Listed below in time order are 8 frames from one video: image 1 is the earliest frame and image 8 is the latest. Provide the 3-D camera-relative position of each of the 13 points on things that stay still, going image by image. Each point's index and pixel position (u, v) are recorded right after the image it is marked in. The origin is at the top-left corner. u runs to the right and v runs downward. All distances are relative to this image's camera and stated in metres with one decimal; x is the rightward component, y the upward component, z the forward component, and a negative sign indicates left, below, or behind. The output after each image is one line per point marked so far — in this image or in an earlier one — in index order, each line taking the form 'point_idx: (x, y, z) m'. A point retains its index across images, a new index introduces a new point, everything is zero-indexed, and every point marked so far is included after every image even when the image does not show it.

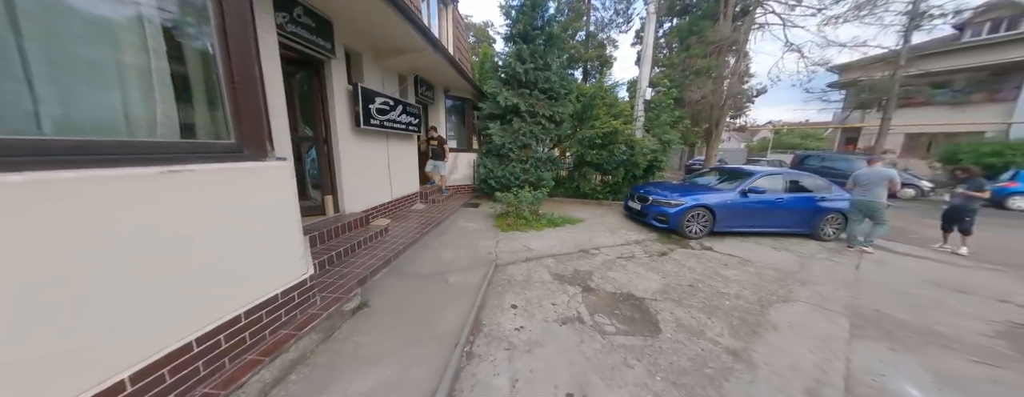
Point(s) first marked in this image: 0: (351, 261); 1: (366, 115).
0: (-2.0, -0.8, +3.3) m
1: (-2.4, +1.4, +4.3) m
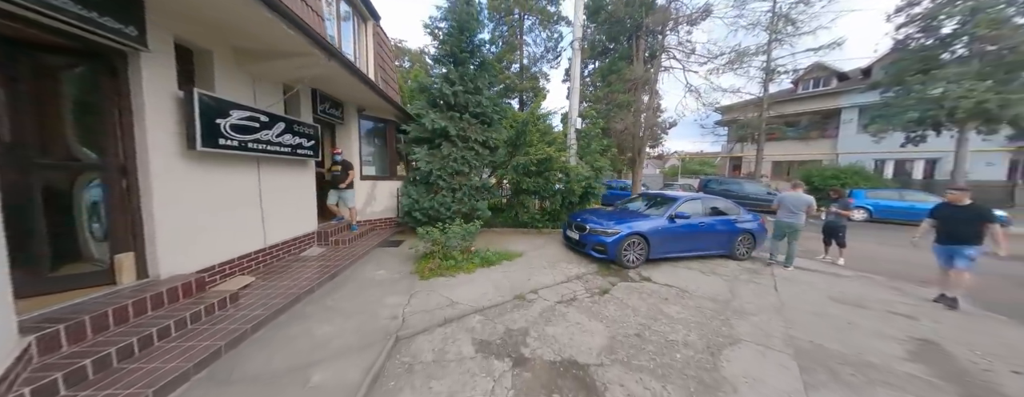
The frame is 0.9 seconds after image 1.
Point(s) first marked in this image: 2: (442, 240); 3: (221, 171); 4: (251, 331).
0: (-2.9, -1.3, +2.0) m
1: (-3.5, +0.8, +3.1) m
2: (-1.2, -0.7, +4.7) m
3: (-3.7, +0.3, +3.3) m
4: (-2.6, -1.3, +2.6) m
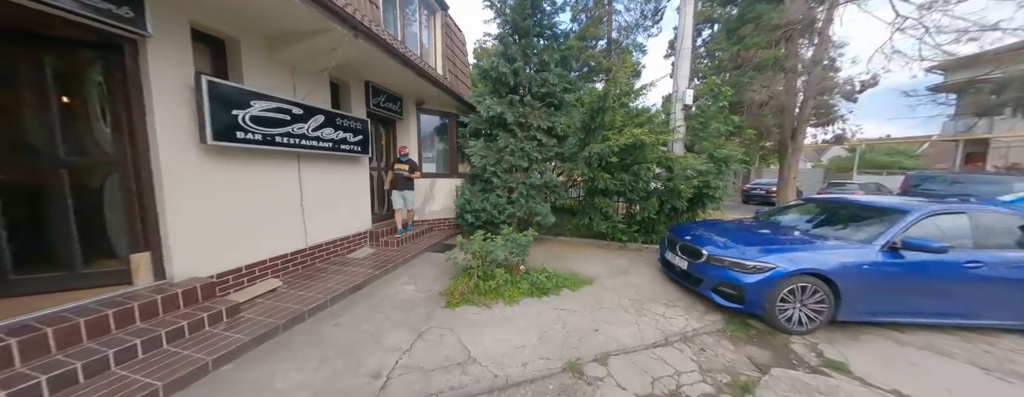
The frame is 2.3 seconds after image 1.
0: (-2.8, -1.3, +1.6) m
1: (-3.0, +0.8, +2.8) m
2: (-0.4, -0.8, +3.6) m
3: (-3.2, +0.4, +3.1) m
4: (-2.4, -1.3, +2.0) m
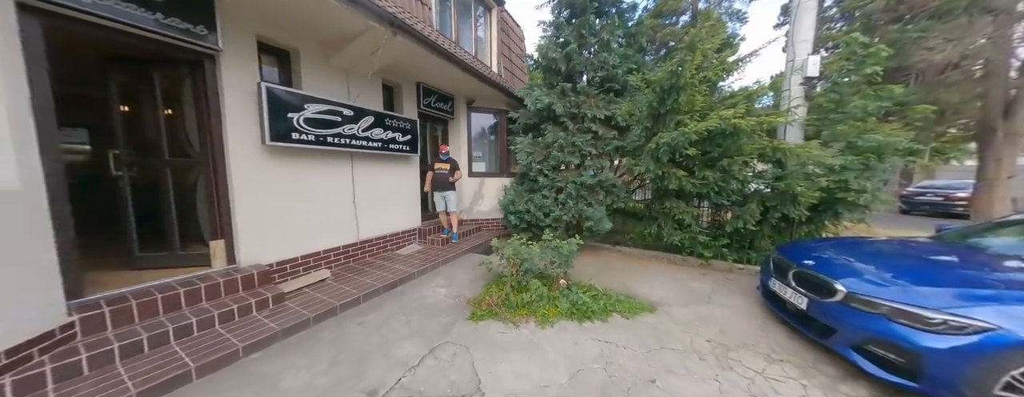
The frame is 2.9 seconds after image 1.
0: (-2.8, -1.2, +1.8) m
1: (-2.6, +0.8, +3.0) m
2: (+0.1, -0.8, +3.2) m
3: (-2.7, +0.4, +3.4) m
4: (-2.2, -1.3, +2.2) m
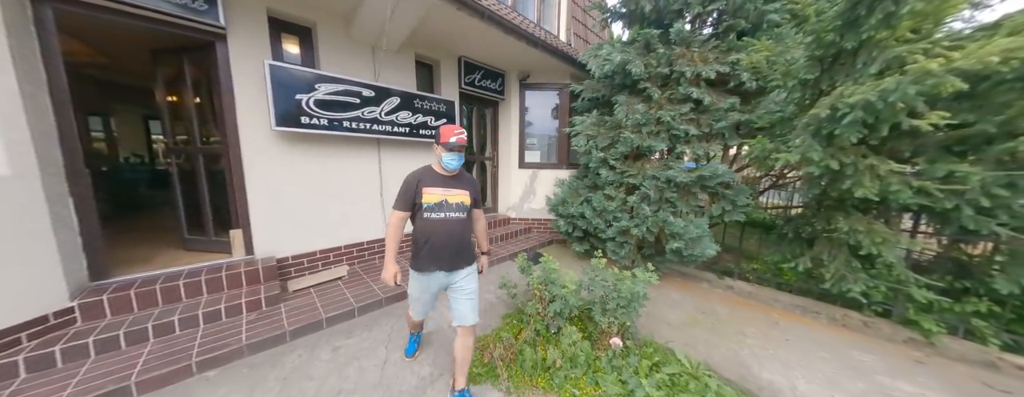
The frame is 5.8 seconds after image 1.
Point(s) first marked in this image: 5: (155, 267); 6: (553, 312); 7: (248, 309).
0: (-2.9, -1.2, +1.7) m
1: (-2.3, +0.9, +2.8) m
2: (+0.3, -0.8, +2.1) m
3: (-2.3, +0.5, +3.1) m
4: (-2.3, -1.2, +1.9) m
5: (-3.5, -0.7, +2.5) m
6: (+0.3, -0.9, +2.1) m
7: (-2.4, -1.0, +2.4) m
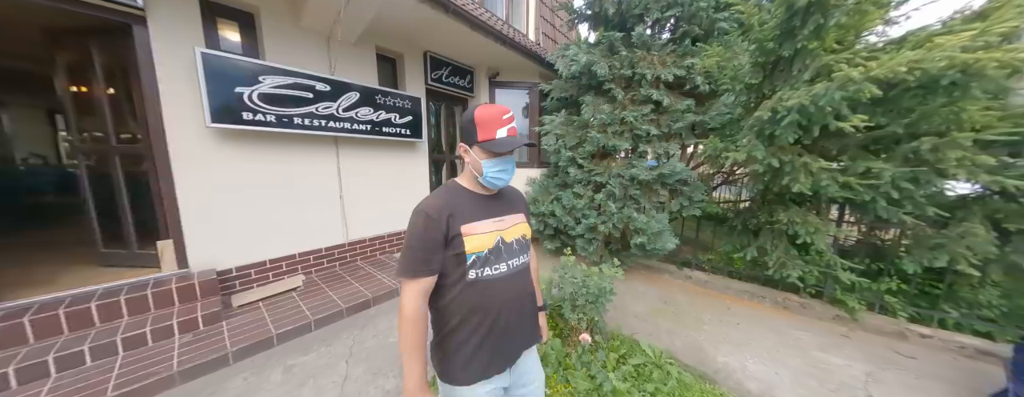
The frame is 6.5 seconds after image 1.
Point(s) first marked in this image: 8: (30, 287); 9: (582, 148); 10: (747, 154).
0: (-3.1, -1.2, +1.4) m
1: (-2.6, +0.9, +2.5) m
2: (0.0, -0.8, +2.1) m
3: (-2.6, +0.5, +2.9) m
4: (-2.5, -1.3, +1.6) m
5: (-3.7, -0.7, +2.2) m
6: (+0.1, -0.9, +2.1) m
7: (-2.7, -1.1, +2.2) m
8: (-3.9, -0.7, +2.1) m
9: (+0.9, +0.7, +3.4) m
10: (+2.2, +0.4, +2.5) m
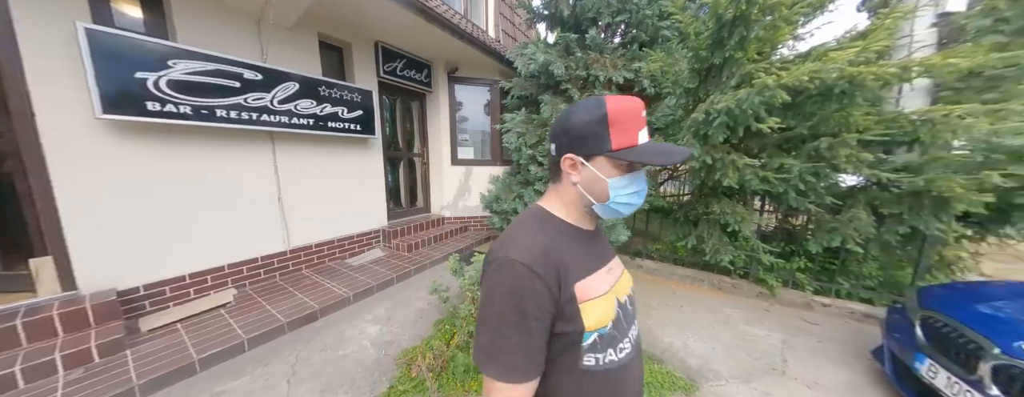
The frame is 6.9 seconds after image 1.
0: (-3.3, -1.3, +1.0) m
1: (-3.0, +0.8, +2.1) m
2: (-0.3, -0.8, +2.1) m
3: (-3.0, +0.4, +2.5) m
4: (-2.7, -1.3, +1.3) m
5: (-4.0, -0.8, +1.6) m
6: (-0.2, -0.9, +2.1) m
7: (-3.0, -1.1, +1.8) m
8: (-4.2, -0.8, +1.6) m
9: (+0.4, +0.7, +3.5) m
10: (+1.8, +0.5, +2.7) m
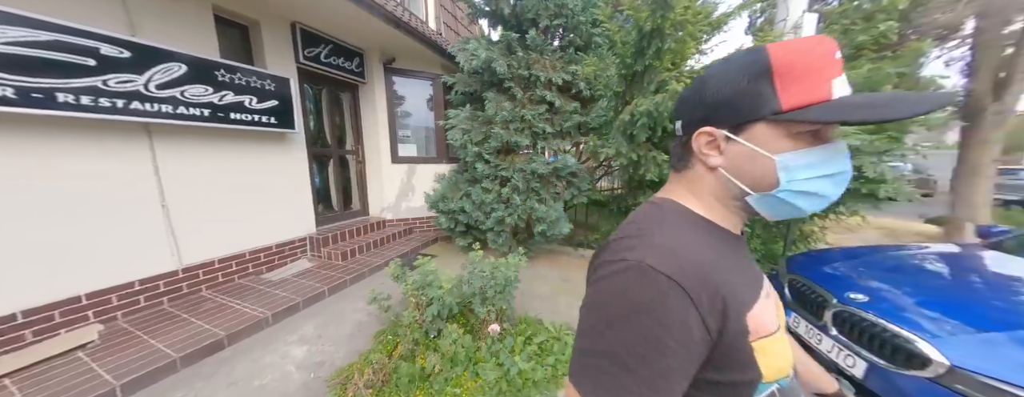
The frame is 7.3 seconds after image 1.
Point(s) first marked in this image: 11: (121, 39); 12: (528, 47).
0: (-3.4, -1.4, +0.3) m
1: (-3.4, +0.7, +1.5) m
2: (-0.7, -0.8, +2.0) m
3: (-3.5, +0.3, +1.8) m
4: (-2.9, -1.4, +0.7) m
5: (-4.3, -0.9, +0.9) m
6: (-0.6, -0.9, +2.0) m
7: (-3.3, -1.2, +1.2) m
8: (-4.4, -0.9, +0.8) m
9: (-0.3, +0.7, +3.5) m
10: (+1.2, +0.5, +3.0) m
11: (-3.1, +1.3, +2.1) m
12: (+0.2, +2.0, +3.5) m
